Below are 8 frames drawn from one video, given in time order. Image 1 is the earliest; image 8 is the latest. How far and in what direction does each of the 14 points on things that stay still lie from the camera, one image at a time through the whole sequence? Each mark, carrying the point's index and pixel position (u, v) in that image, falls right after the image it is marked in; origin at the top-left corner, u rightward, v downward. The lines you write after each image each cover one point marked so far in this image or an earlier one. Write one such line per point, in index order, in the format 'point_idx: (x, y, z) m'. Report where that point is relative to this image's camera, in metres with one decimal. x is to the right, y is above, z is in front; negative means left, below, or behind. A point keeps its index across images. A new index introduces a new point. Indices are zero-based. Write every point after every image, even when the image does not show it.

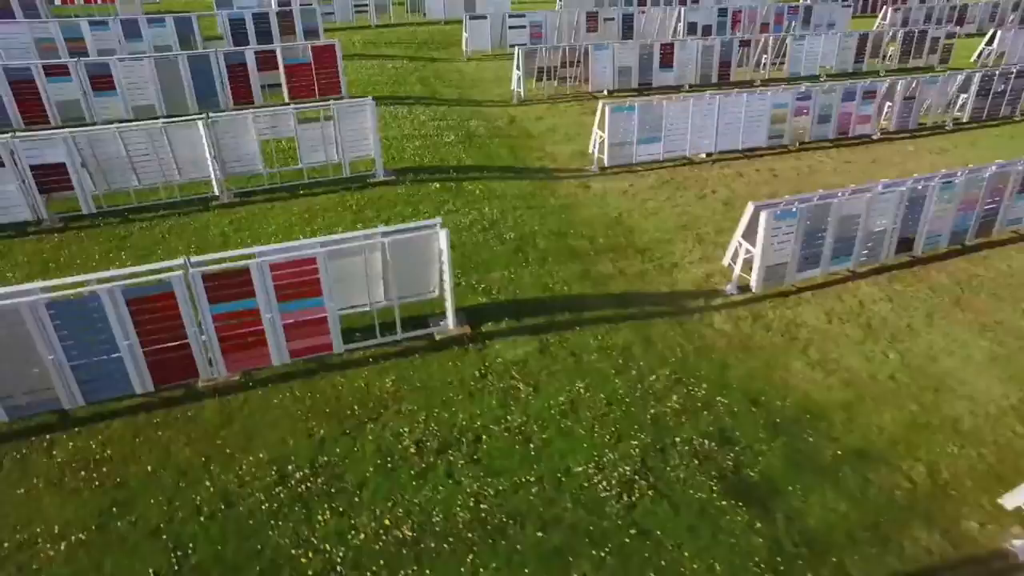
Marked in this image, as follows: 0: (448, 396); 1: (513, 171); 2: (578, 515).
0: (-0.9, -1.5, +7.9) m
1: (0.0, +3.0, +14.2) m
2: (+0.8, -2.7, +6.5) m
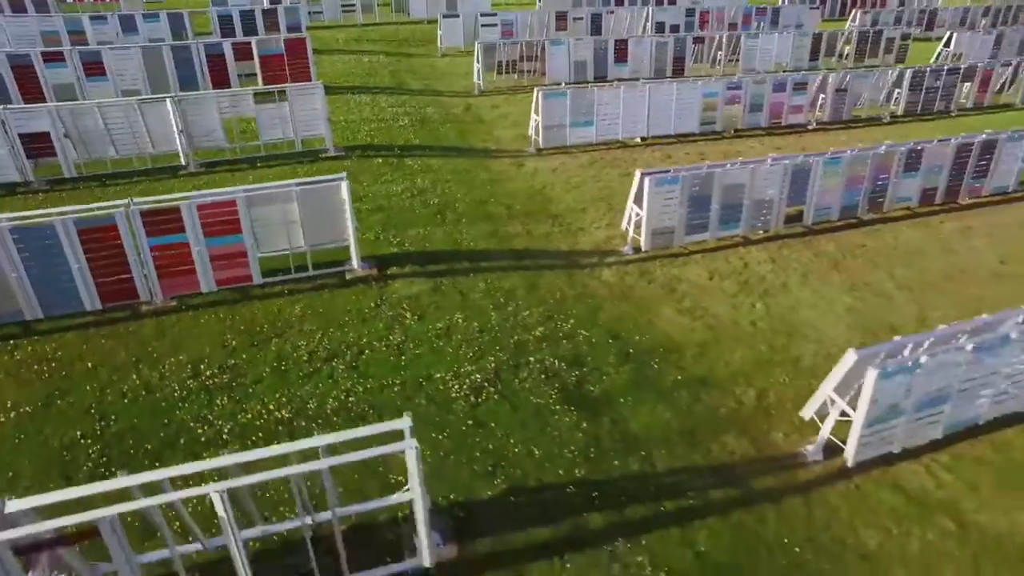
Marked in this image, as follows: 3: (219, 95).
0: (-2.8, -0.5, +9.3) m
1: (-1.6, +3.9, +15.6) m
2: (-1.2, -1.7, +7.9) m
3: (-7.1, +4.7, +13.4) m
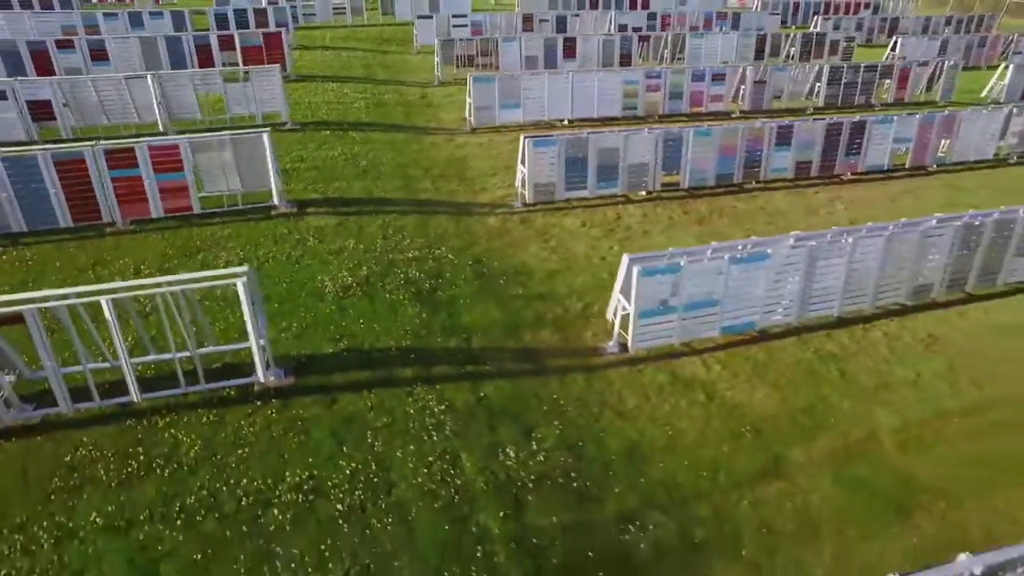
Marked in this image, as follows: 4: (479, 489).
0: (-5.4, +1.0, +11.7) m
1: (-3.7, +5.2, +18.0) m
2: (-3.8, -0.2, +10.2) m
3: (-9.3, +6.2, +16.1) m
4: (-0.4, -2.6, +7.2) m
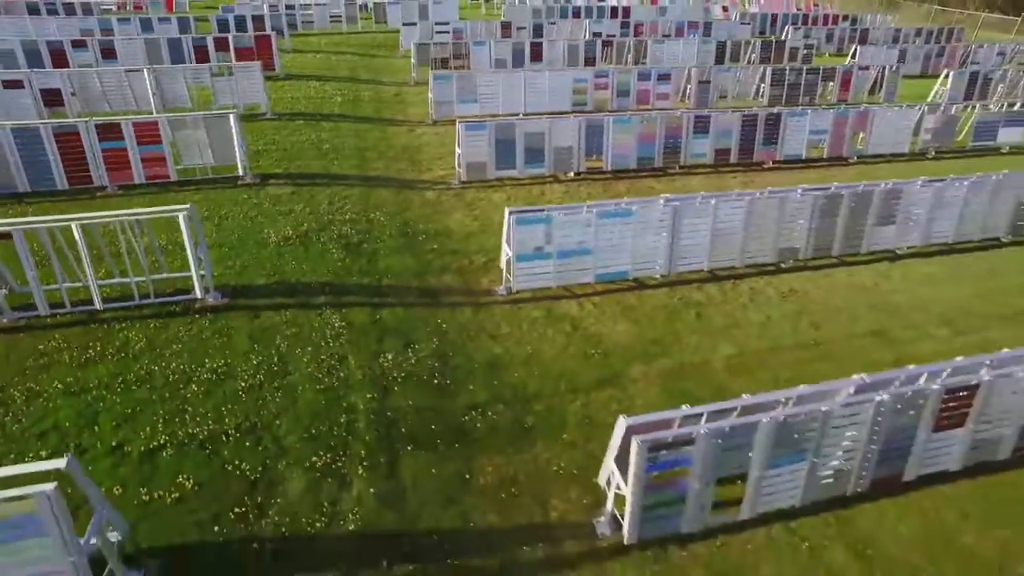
0: (-7.3, +2.1, +13.8) m
1: (-5.4, +6.2, +20.2) m
2: (-5.8, +1.0, +12.3) m
3: (-11.0, +7.3, +18.4) m
4: (-2.6, -1.5, +9.1) m
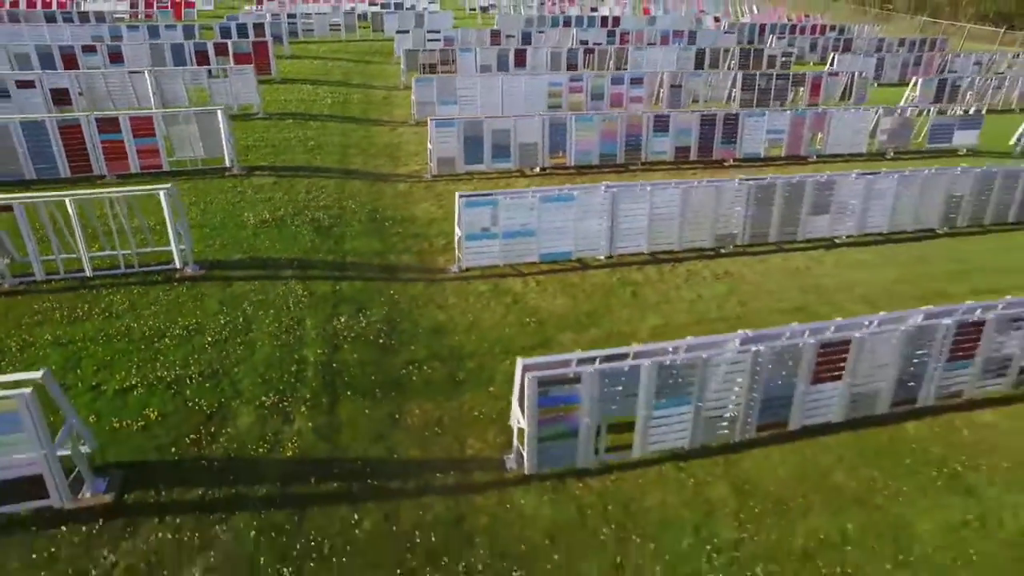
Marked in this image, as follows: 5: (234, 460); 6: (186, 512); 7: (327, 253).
0: (-8.3, +2.7, +15.1) m
1: (-6.3, +6.6, +21.6) m
2: (-6.9, +1.5, +13.5) m
3: (-11.9, +7.8, +19.9) m
4: (-3.8, -0.9, +10.3) m
5: (-4.0, -2.5, +7.9) m
6: (-4.3, -2.9, +7.2) m
7: (-4.3, +0.8, +12.9) m
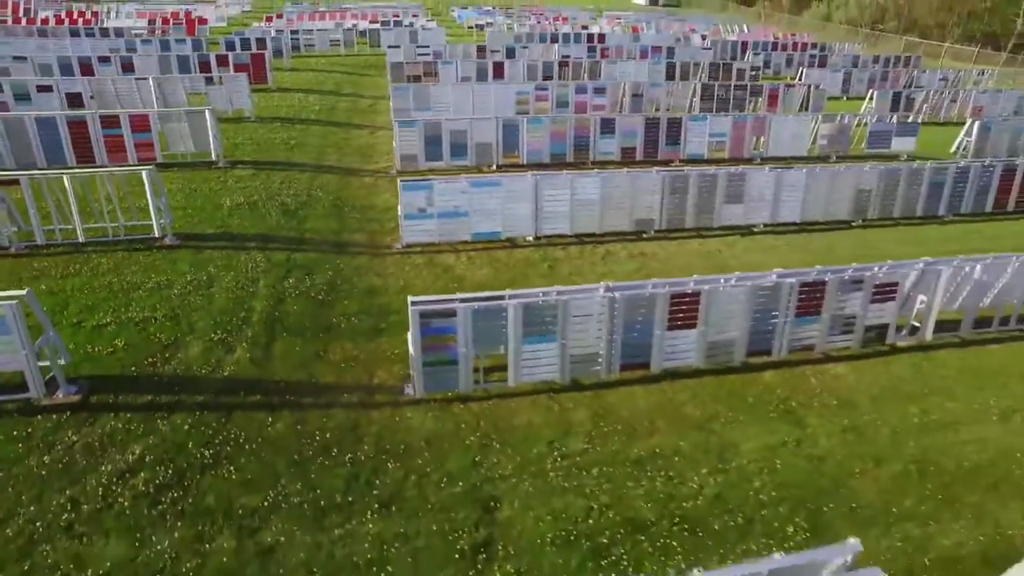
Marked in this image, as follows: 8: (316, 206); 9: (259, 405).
0: (-9.9, +3.4, +17.3) m
1: (-7.6, +7.1, +23.7) m
2: (-8.6, +2.3, +15.6) m
3: (-13.3, +8.5, +22.3) m
4: (-5.6, -0.1, +12.2) m
5: (-5.9, -1.6, +9.8) m
6: (-6.2, -2.0, +9.1) m
7: (-6.0, +1.5, +14.9) m
8: (-5.8, +2.5, +16.4) m
9: (-4.3, -2.0, +9.4) m
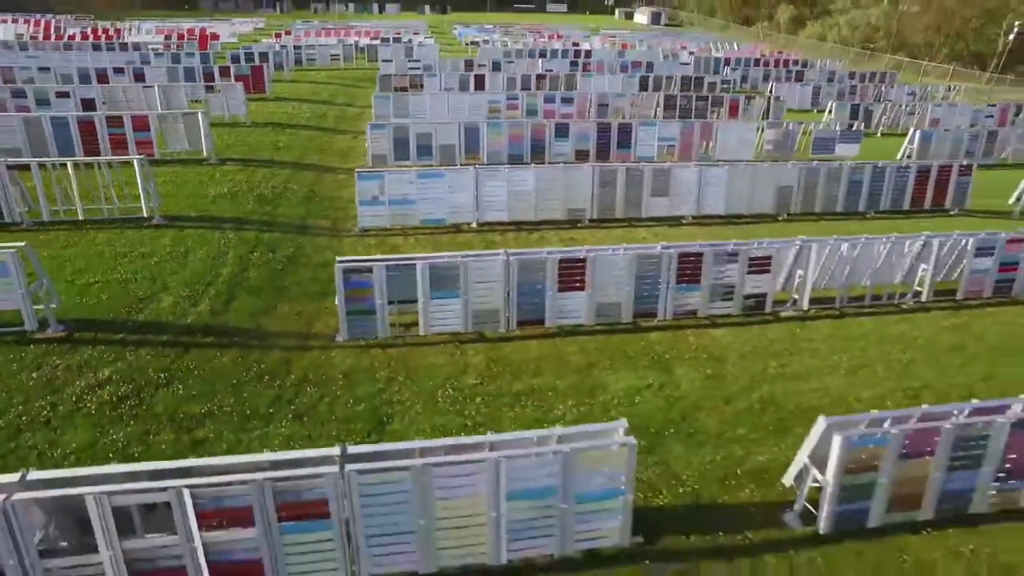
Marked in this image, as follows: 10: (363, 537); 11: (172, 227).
0: (-11.5, +4.1, +19.6) m
1: (-9.0, +7.6, +26.1) m
2: (-10.2, +3.0, +17.8) m
3: (-14.7, +9.1, +24.8) m
4: (-7.4, +0.7, +14.2) m
5: (-7.8, -0.7, +11.8) m
6: (-8.1, -1.1, +11.1) m
7: (-7.7, +2.2, +17.0) m
8: (-7.5, +3.1, +18.6) m
9: (-6.2, -1.2, +11.4) m
10: (-1.8, -3.0, +6.7) m
11: (-9.7, +1.7, +15.7) m
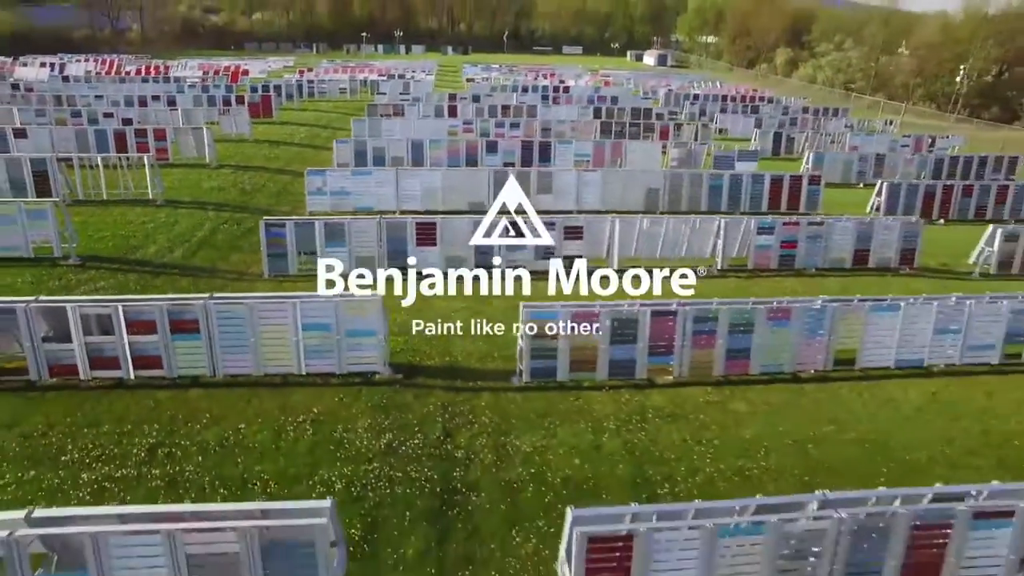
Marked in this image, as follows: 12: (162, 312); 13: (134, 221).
0: (-14.7, +5.3, +25.4) m
1: (-11.7, +8.3, +31.9) m
2: (-13.6, +4.3, +23.5) m
3: (-17.4, +10.0, +31.1) m
4: (-11.0, +2.1, +19.6) m
5: (-11.7, +0.9, +17.1) m
6: (-12.0, +0.5, +16.4) m
7: (-11.2, +3.5, +22.4) m
8: (-10.8, +4.3, +24.1) m
9: (-10.1, +0.4, +16.6) m
10: (-6.1, -1.2, +11.5) m
11: (-13.2, +3.1, +21.3) m
12: (-7.1, -0.5, +11.1) m
13: (-13.6, +2.4, +19.8) m
